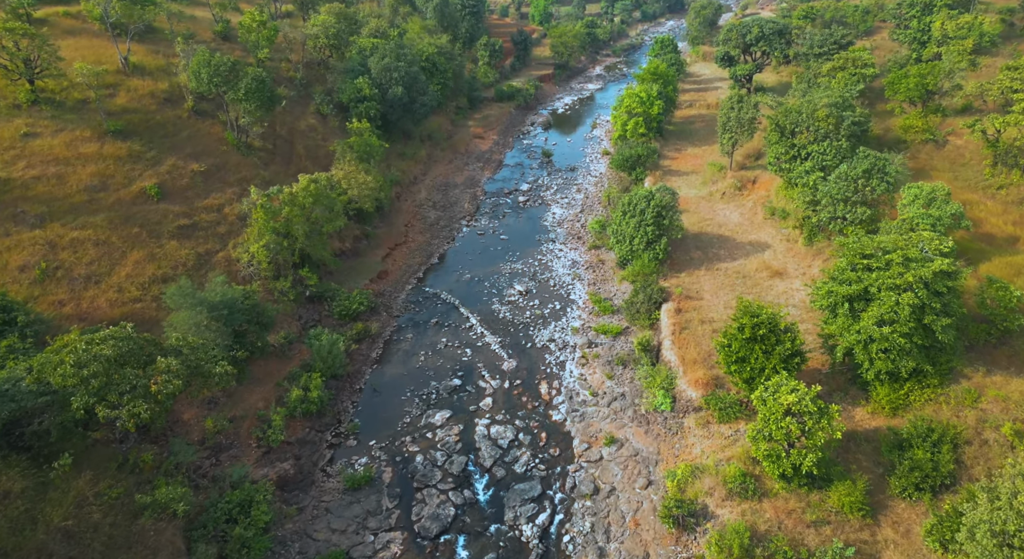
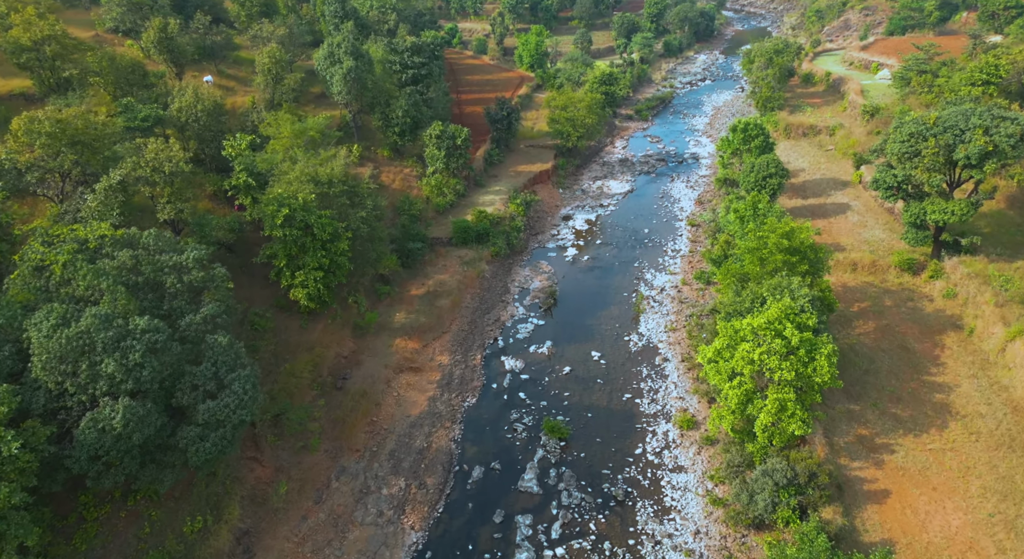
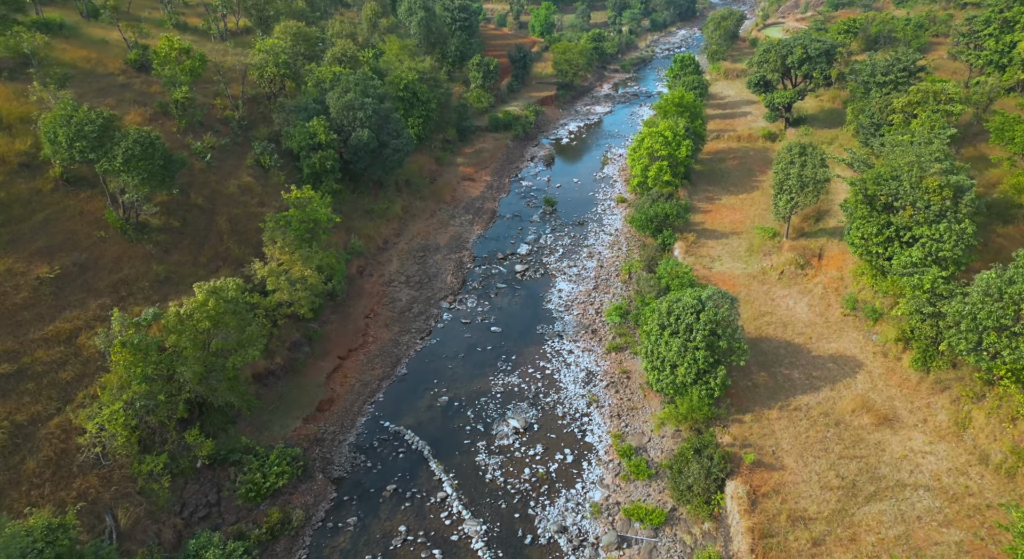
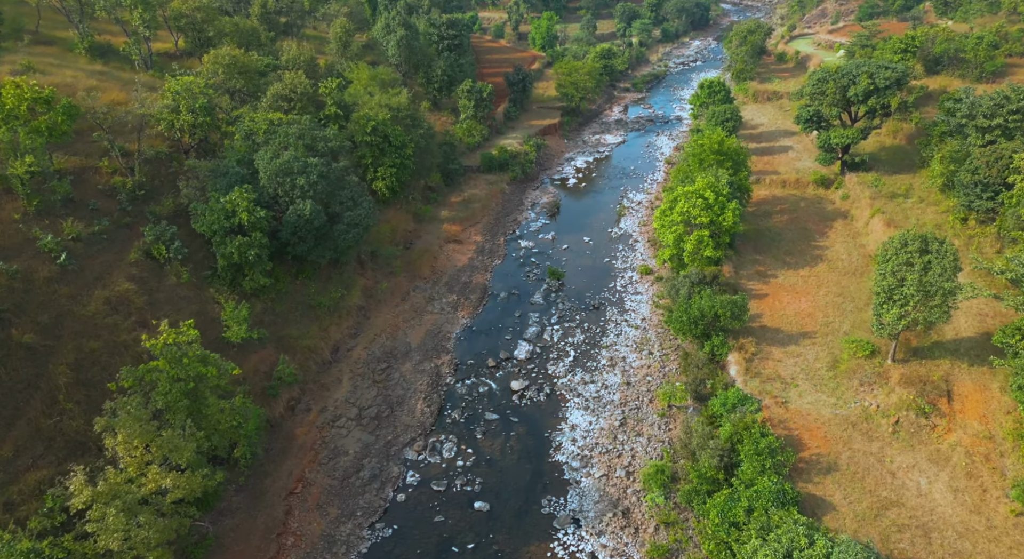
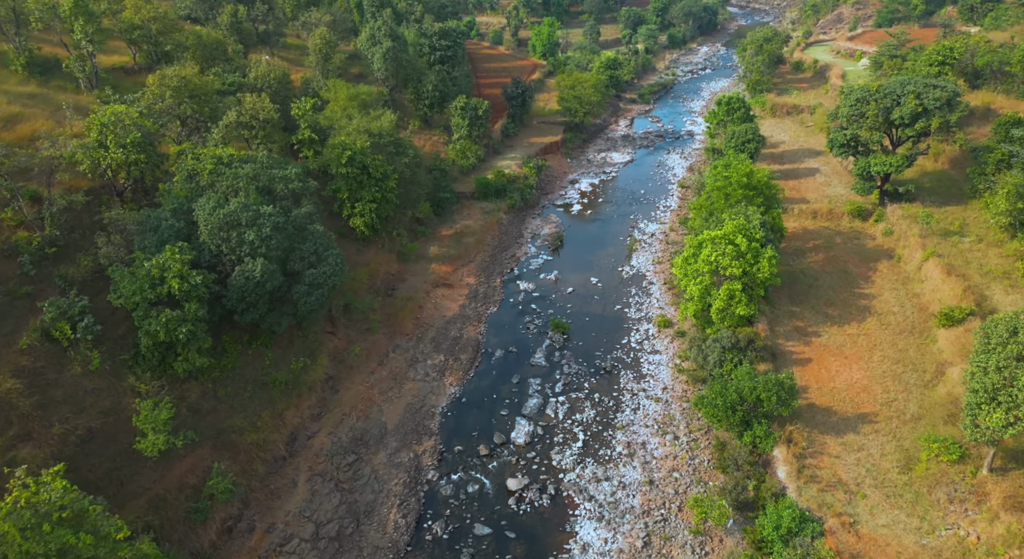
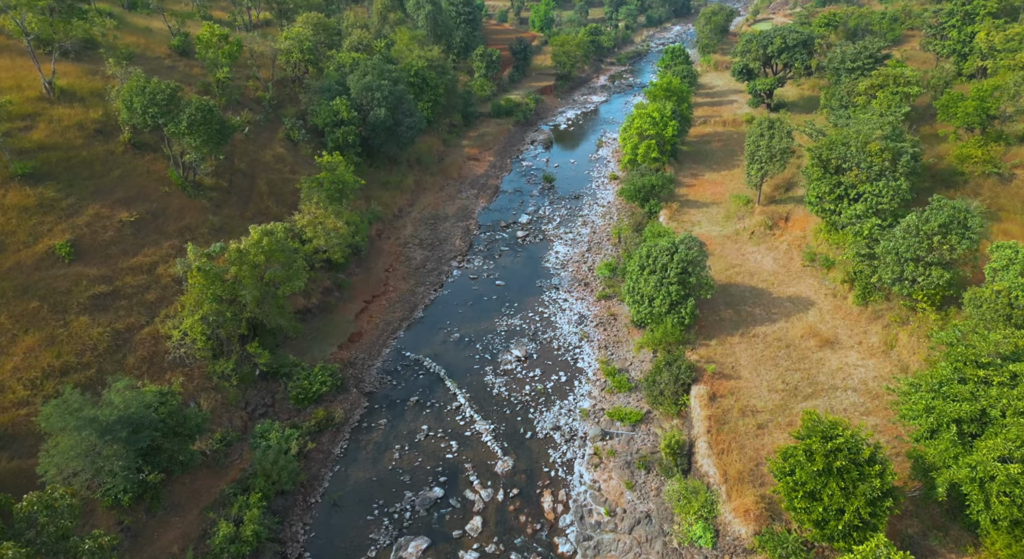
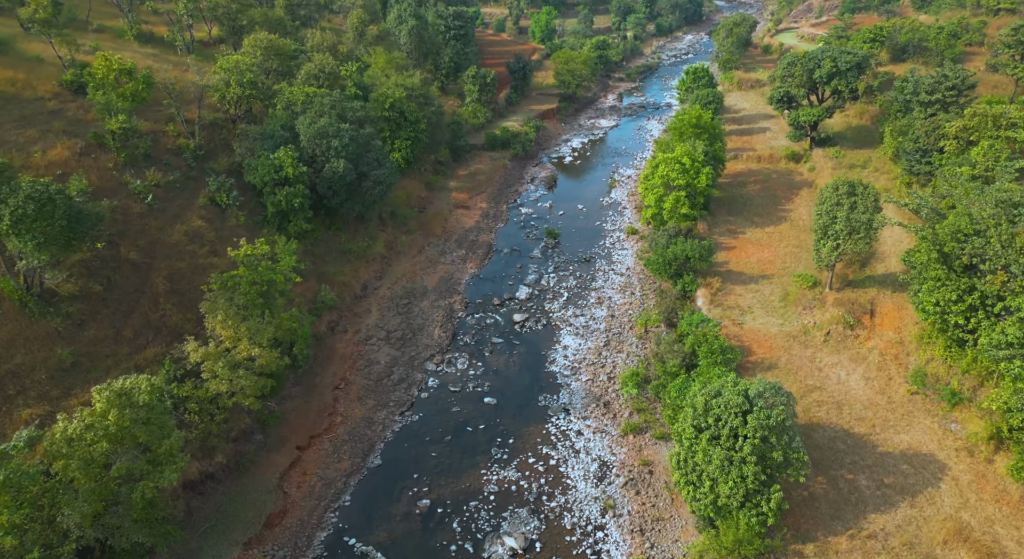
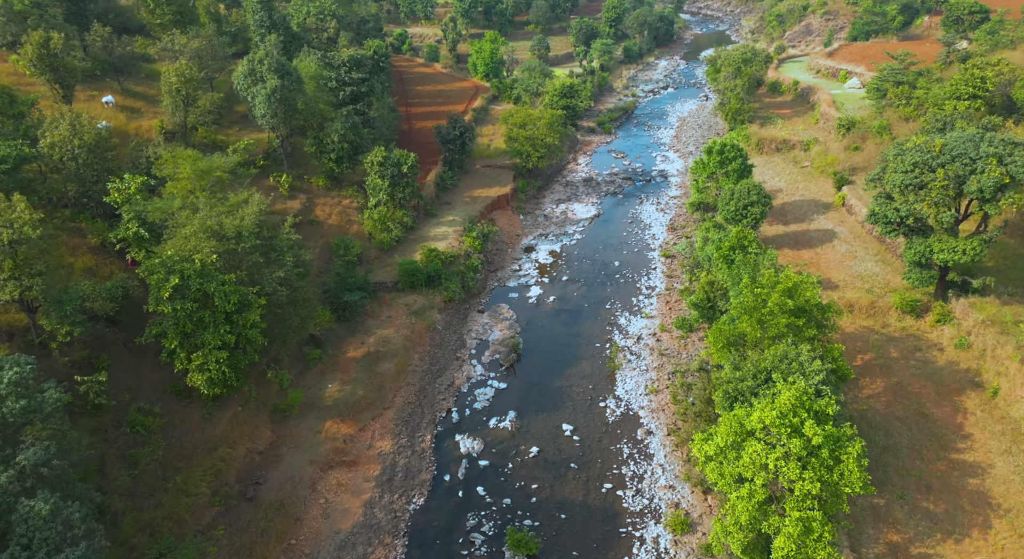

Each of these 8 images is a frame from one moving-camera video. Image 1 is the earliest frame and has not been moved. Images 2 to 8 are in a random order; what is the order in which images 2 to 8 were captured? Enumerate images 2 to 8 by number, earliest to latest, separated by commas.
6, 3, 7, 4, 5, 2, 8
